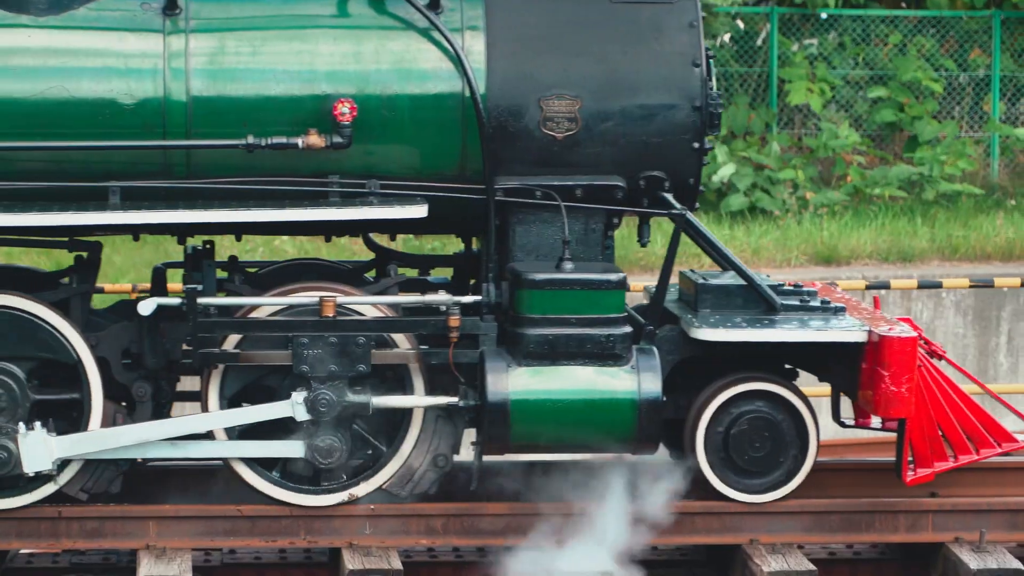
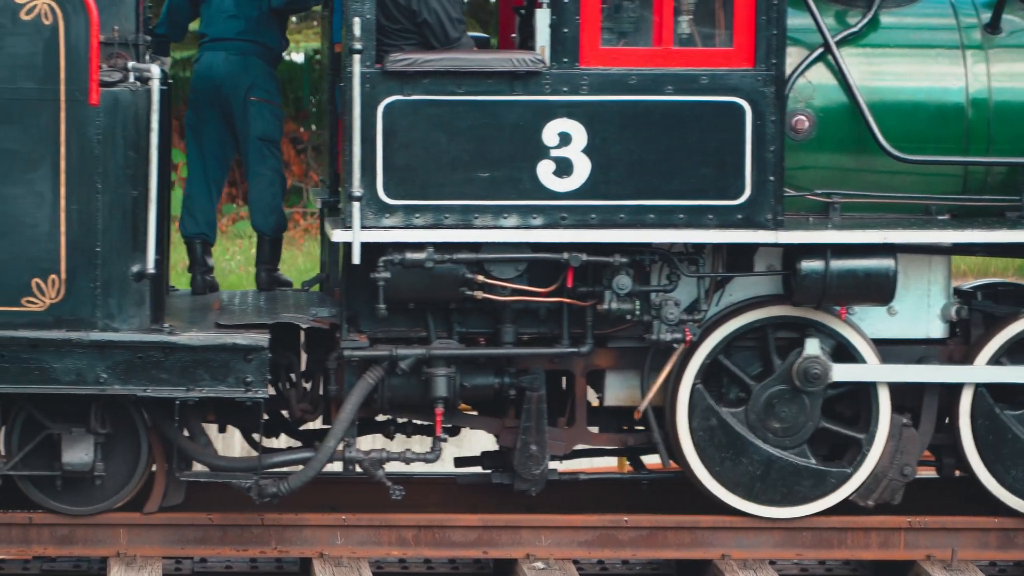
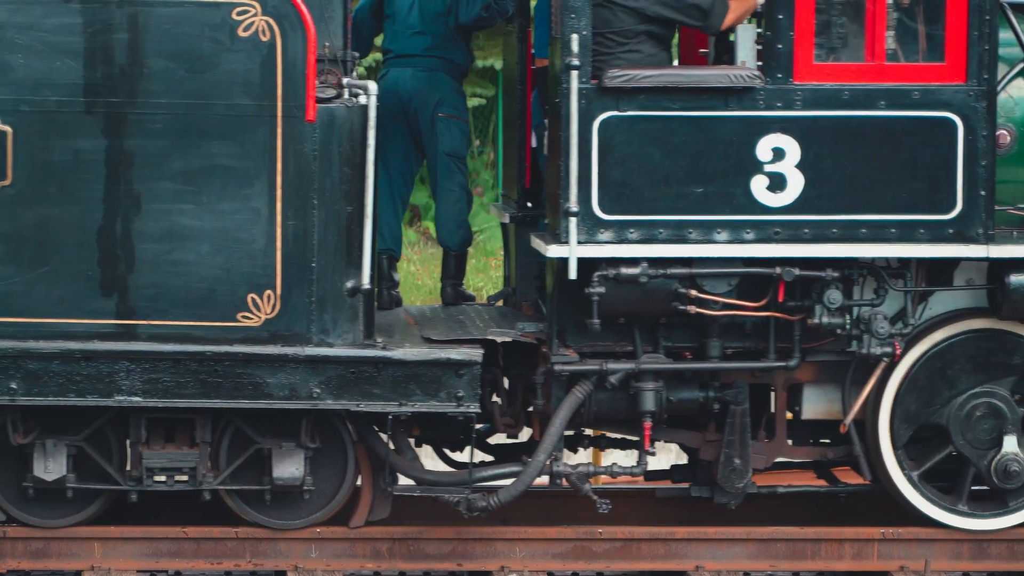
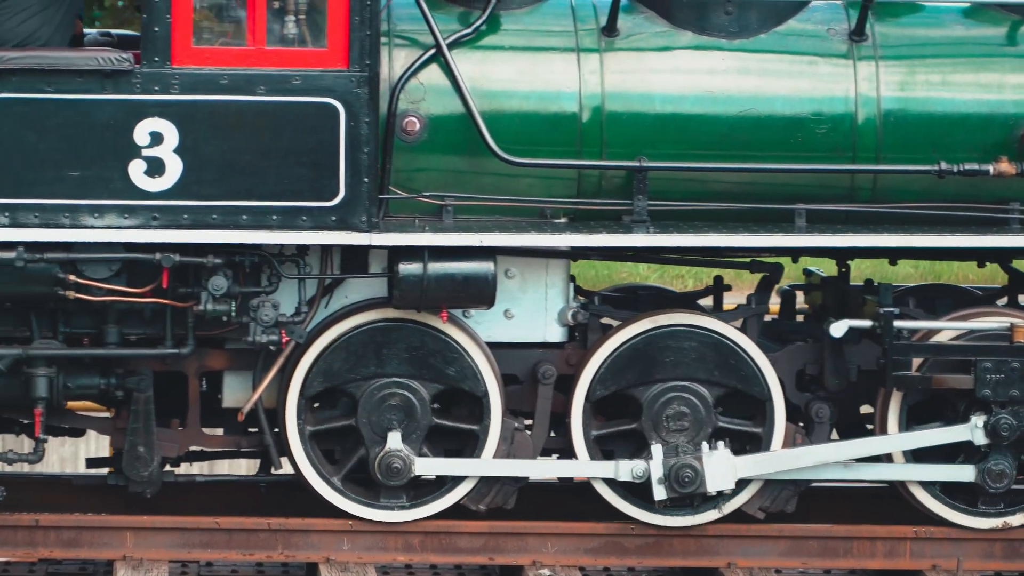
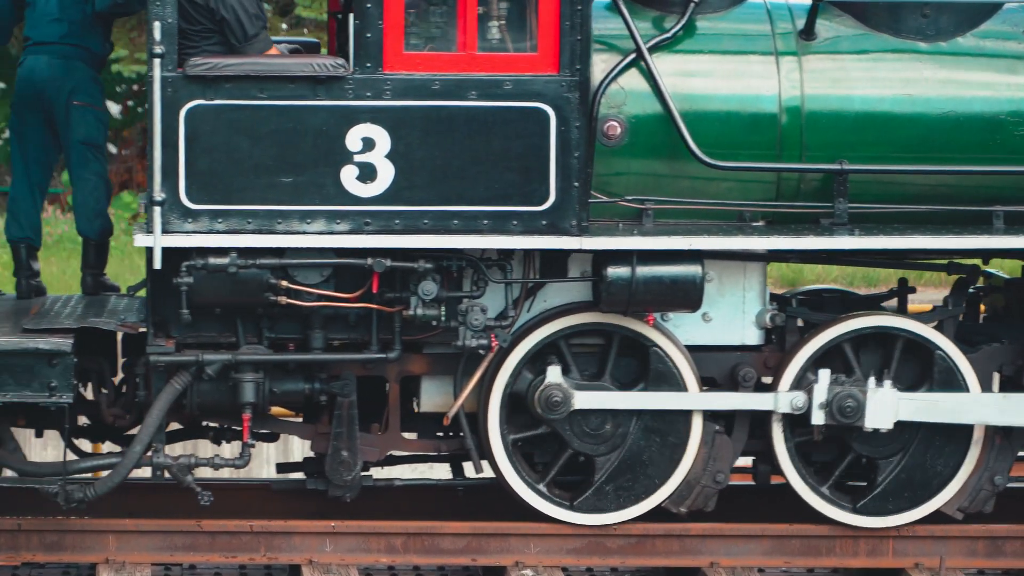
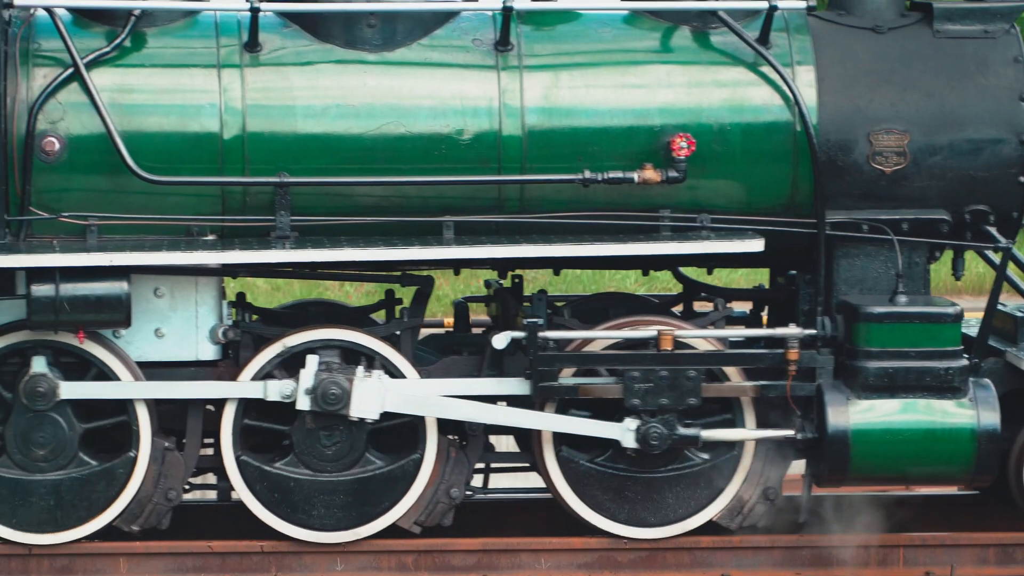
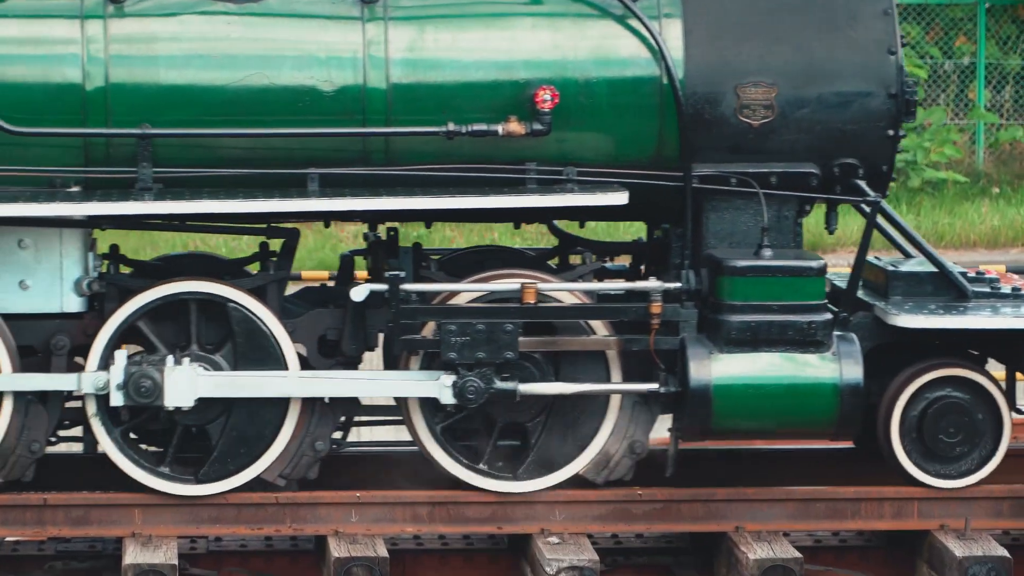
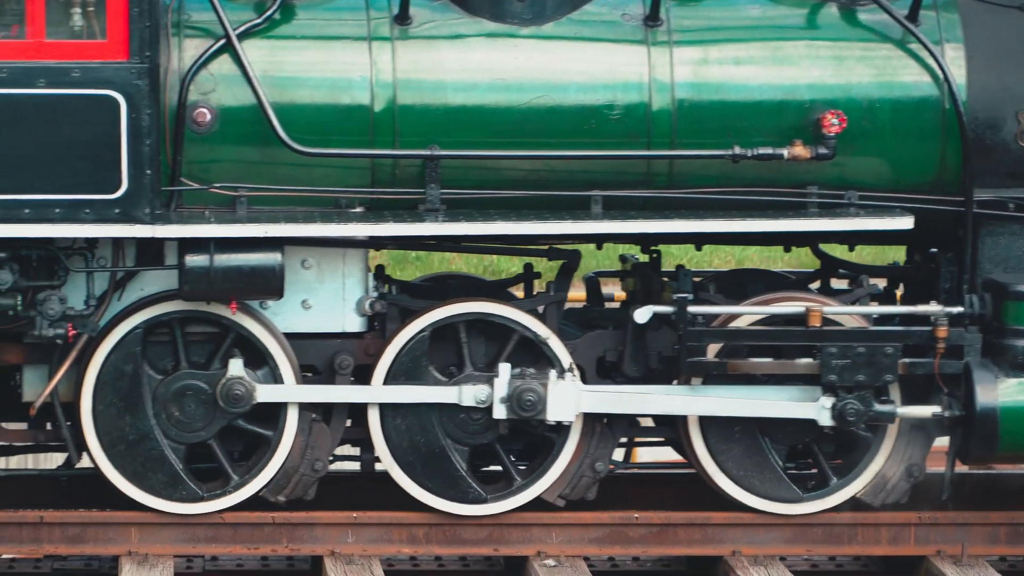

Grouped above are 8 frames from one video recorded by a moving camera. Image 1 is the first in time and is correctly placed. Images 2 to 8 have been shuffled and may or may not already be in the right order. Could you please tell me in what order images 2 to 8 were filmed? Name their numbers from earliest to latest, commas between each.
7, 6, 8, 4, 5, 2, 3
